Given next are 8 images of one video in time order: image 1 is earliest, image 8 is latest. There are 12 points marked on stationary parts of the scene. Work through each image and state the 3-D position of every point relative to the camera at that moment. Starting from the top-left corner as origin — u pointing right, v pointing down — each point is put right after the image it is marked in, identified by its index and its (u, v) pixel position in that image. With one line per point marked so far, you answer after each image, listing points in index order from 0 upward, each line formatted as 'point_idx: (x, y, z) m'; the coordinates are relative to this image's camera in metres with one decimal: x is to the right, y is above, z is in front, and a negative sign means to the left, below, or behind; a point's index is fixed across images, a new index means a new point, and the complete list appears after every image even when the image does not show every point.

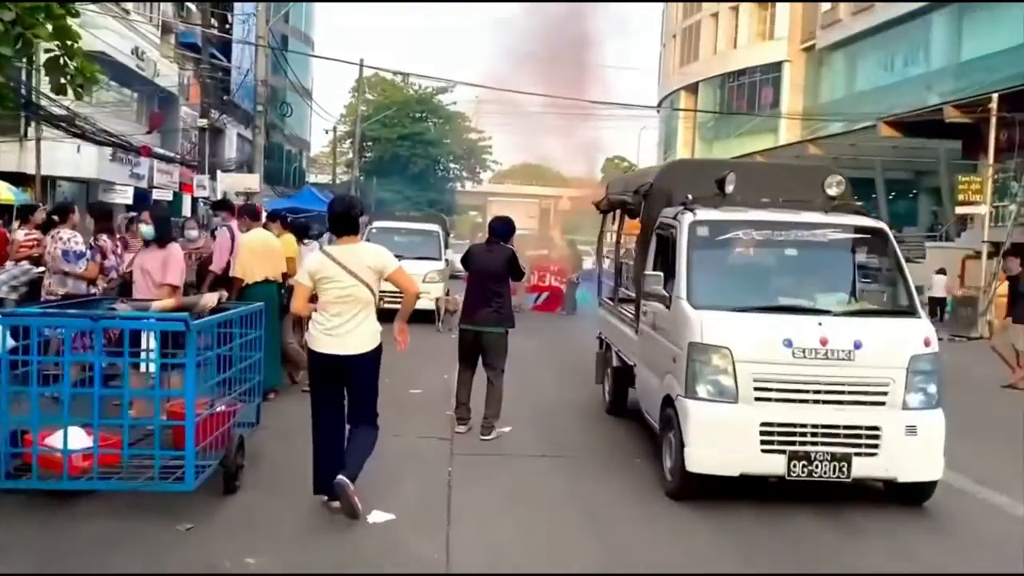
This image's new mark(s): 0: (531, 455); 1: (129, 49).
0: (+0.1, -1.2, +5.9) m
1: (-8.7, +5.4, +19.9) m
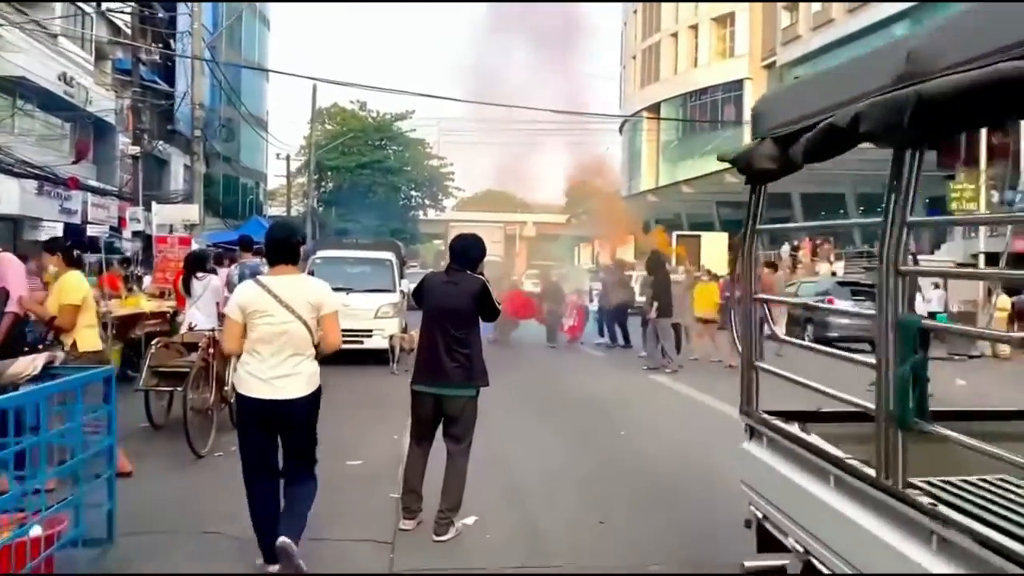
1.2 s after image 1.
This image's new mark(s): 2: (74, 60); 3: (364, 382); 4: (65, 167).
0: (0.0, -1.4, +4.5) m
1: (-9.6, +4.5, +18.3) m
2: (-9.9, +5.1, +19.6) m
3: (-1.7, -1.1, +10.1) m
4: (-9.9, +2.7, +19.4) m
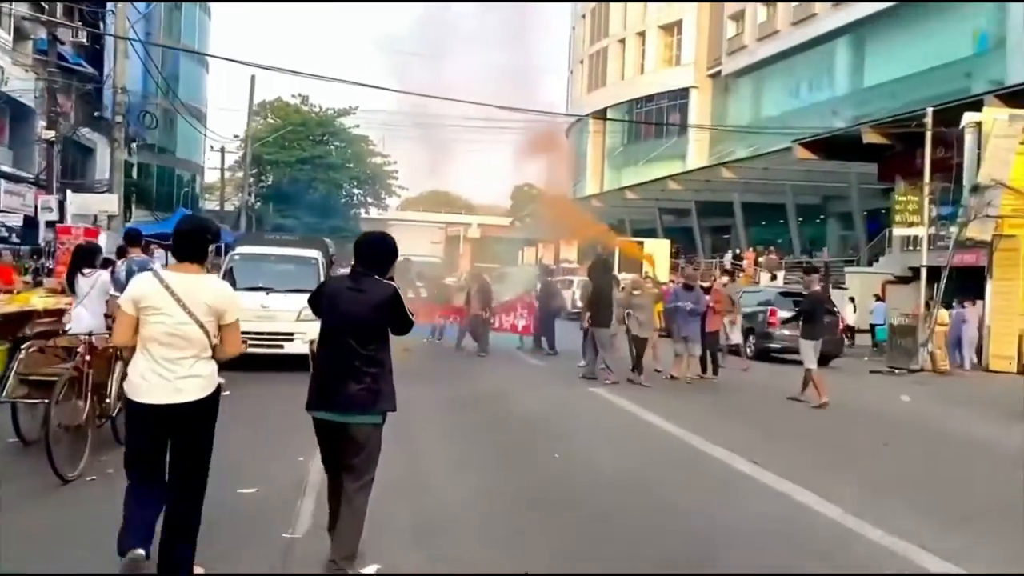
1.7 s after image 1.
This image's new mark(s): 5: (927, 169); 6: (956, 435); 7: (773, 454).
0: (-0.4, -1.4, +3.9) m
1: (-10.7, +4.6, +17.1) m
2: (-11.1, +5.3, +18.4) m
3: (-2.5, -1.1, +9.4) m
4: (-11.2, +2.9, +18.2) m
5: (+7.8, +2.2, +16.3) m
6: (+4.5, -1.5, +8.9) m
7: (+2.2, -1.4, +7.7) m
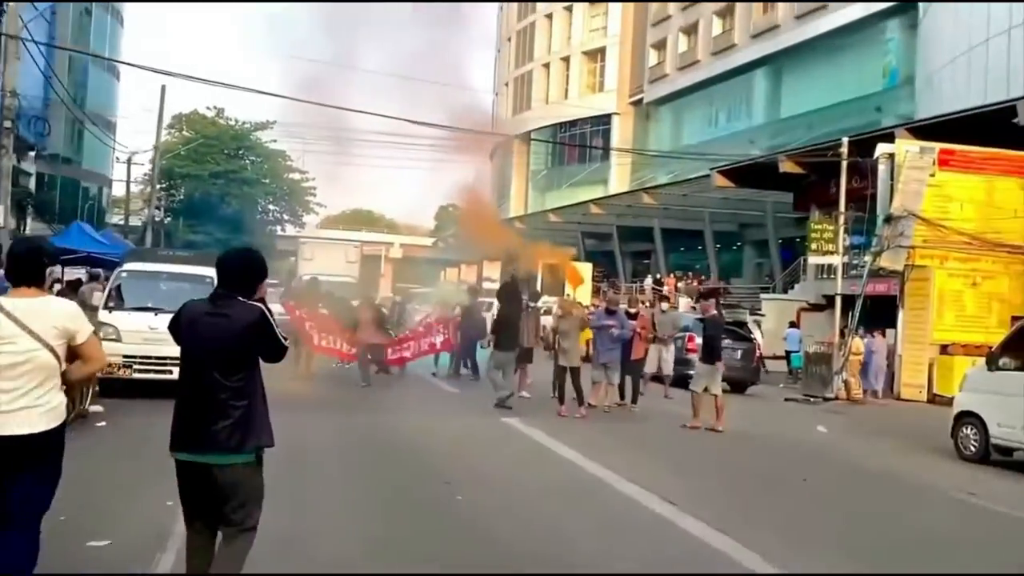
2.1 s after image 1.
0: (-0.9, -1.5, +3.3) m
1: (-12.2, +4.4, +15.7) m
2: (-12.6, +5.0, +17.0) m
3: (-3.4, -1.3, +8.6) m
4: (-12.8, +2.6, +16.7) m
5: (+6.2, +1.7, +16.5) m
6: (+3.6, -1.8, +8.7) m
7: (+1.4, -1.7, +7.3) m
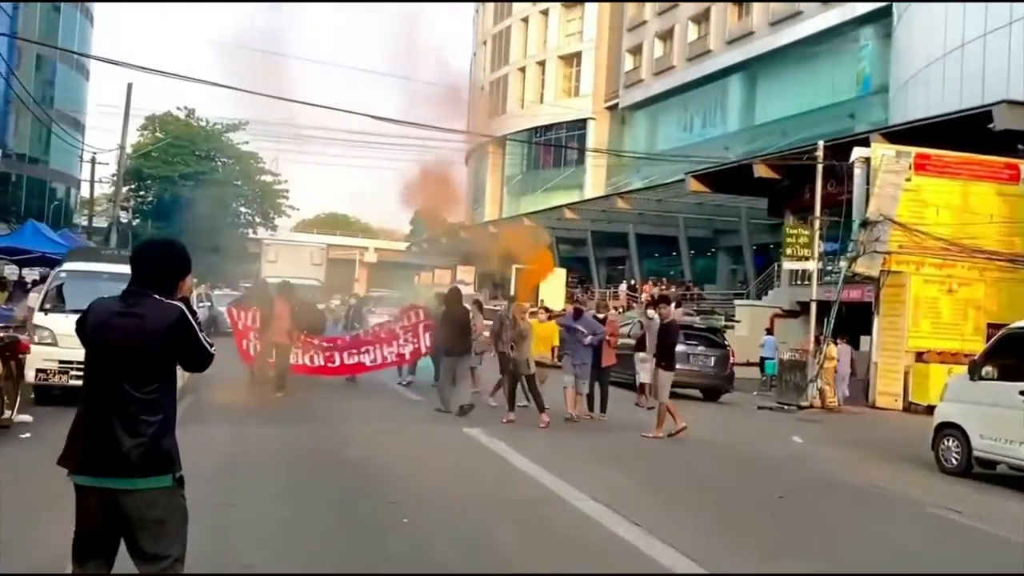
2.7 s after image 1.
0: (-1.1, -1.5, +2.9) m
1: (-12.7, +4.4, +15.0) m
2: (-13.2, +5.0, +16.2) m
3: (-3.7, -1.3, +8.1) m
4: (-13.3, +2.6, +16.0) m
5: (+5.7, +1.6, +16.2) m
6: (+3.2, -1.9, +8.4) m
7: (+1.1, -1.7, +6.9) m
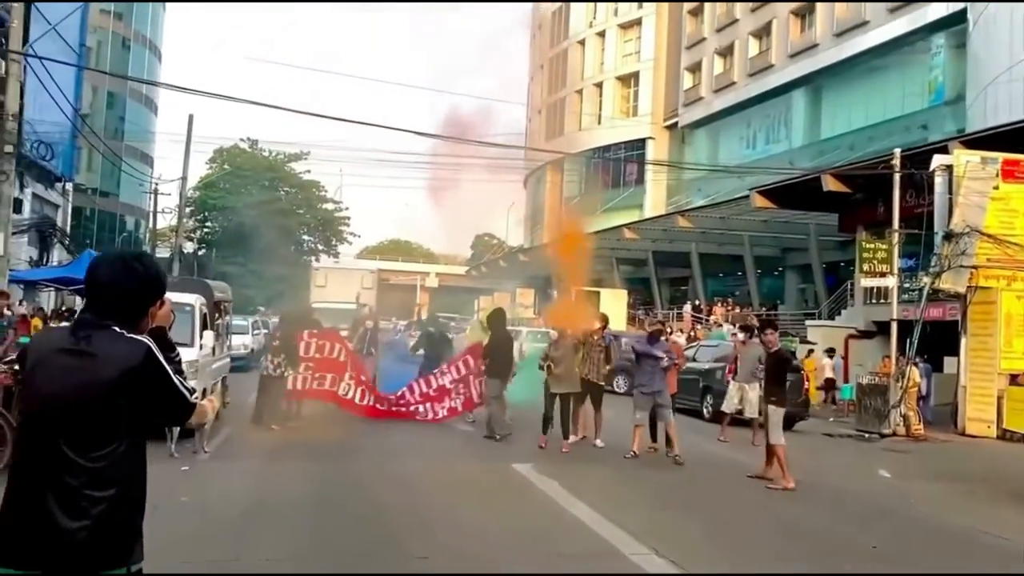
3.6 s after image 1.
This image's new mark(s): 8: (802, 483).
0: (-1.0, -1.6, +2.2) m
1: (-11.8, +3.8, +15.3) m
2: (-12.2, +4.4, +16.6) m
3: (-3.3, -1.6, +7.6) m
4: (-12.3, +2.0, +16.3) m
5: (+6.7, +1.2, +15.2) m
6: (+3.7, -2.0, +7.4) m
7: (+1.5, -1.8, +6.1) m
8: (+3.0, -2.0, +9.2) m
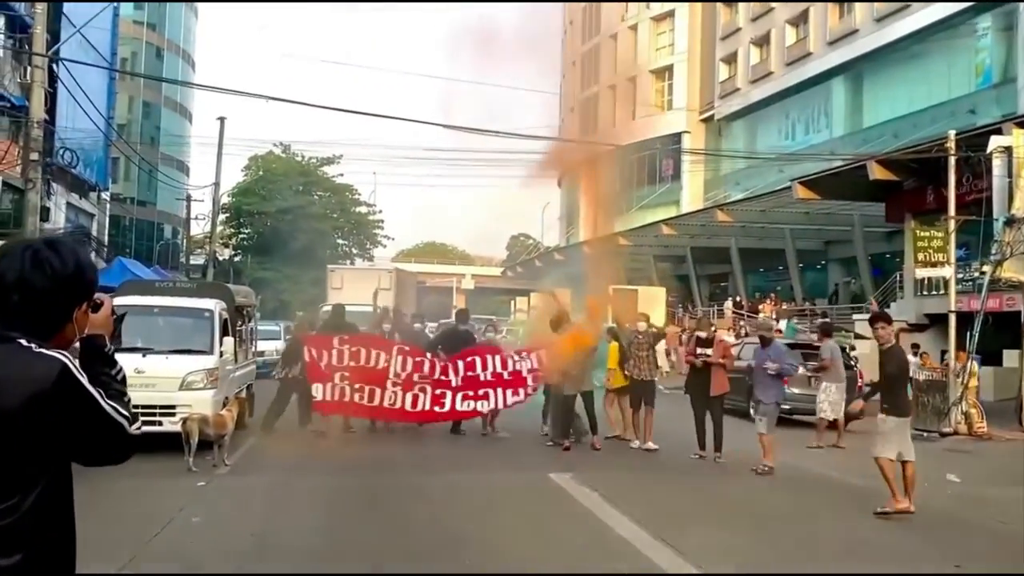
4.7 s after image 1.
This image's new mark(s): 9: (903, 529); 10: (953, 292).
0: (-0.9, -1.6, +1.8) m
1: (-11.3, +3.6, +15.3) m
2: (-11.6, +4.1, +16.6) m
3: (-3.0, -1.6, +7.3) m
4: (-11.7, +1.7, +16.3) m
5: (+7.2, +1.4, +14.4) m
6: (+4.0, -1.9, +6.8) m
7: (+1.7, -1.8, +5.6) m
8: (+3.4, -2.0, +8.6) m
9: (+3.1, -1.9, +6.9) m
10: (+7.2, -0.1, +14.3) m
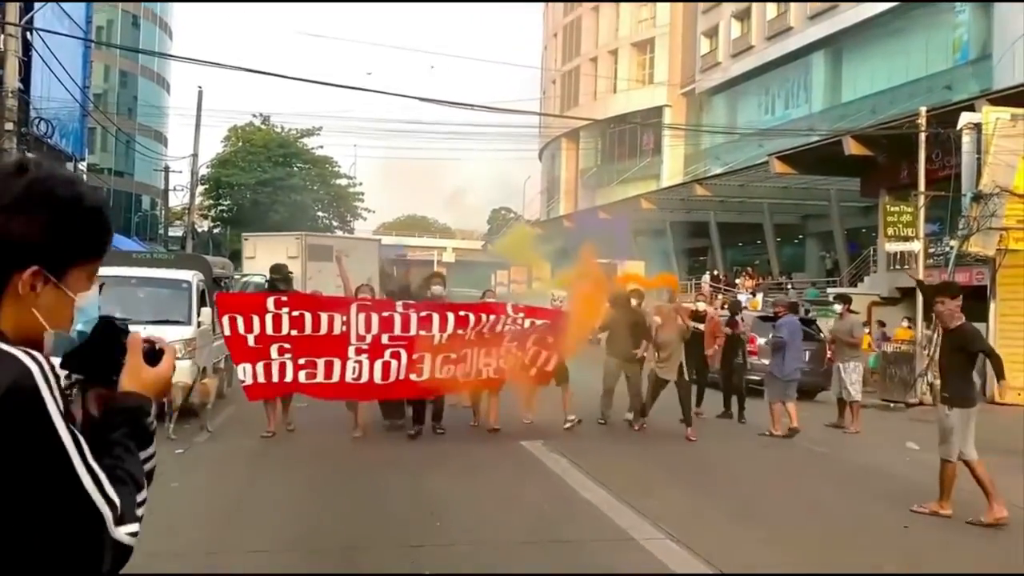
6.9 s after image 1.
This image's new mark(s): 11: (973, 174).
0: (-1.1, -1.5, +2.0) m
1: (-11.7, +4.1, +15.1) m
2: (-12.0, +4.7, +16.4) m
3: (-3.2, -1.4, +7.4) m
4: (-12.1, +2.3, +16.1) m
5: (+6.8, +1.8, +14.6) m
6: (+3.8, -1.7, +7.1) m
7: (+1.5, -1.6, +5.8) m
8: (+3.2, -1.7, +8.9) m
9: (+2.9, -1.7, +7.2) m
10: (+6.8, +0.4, +14.6) m
11: (+7.2, +1.8, +13.6) m
